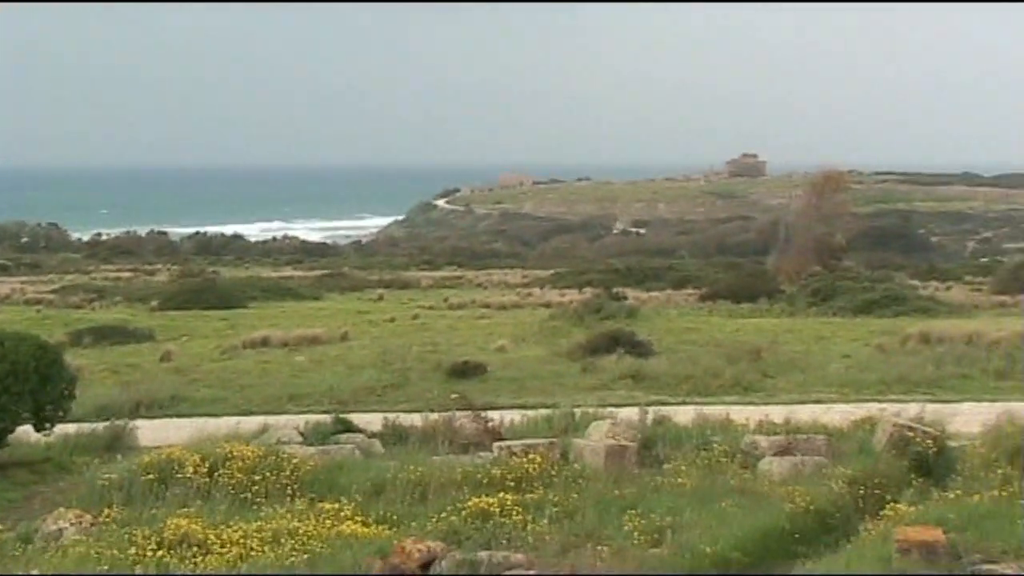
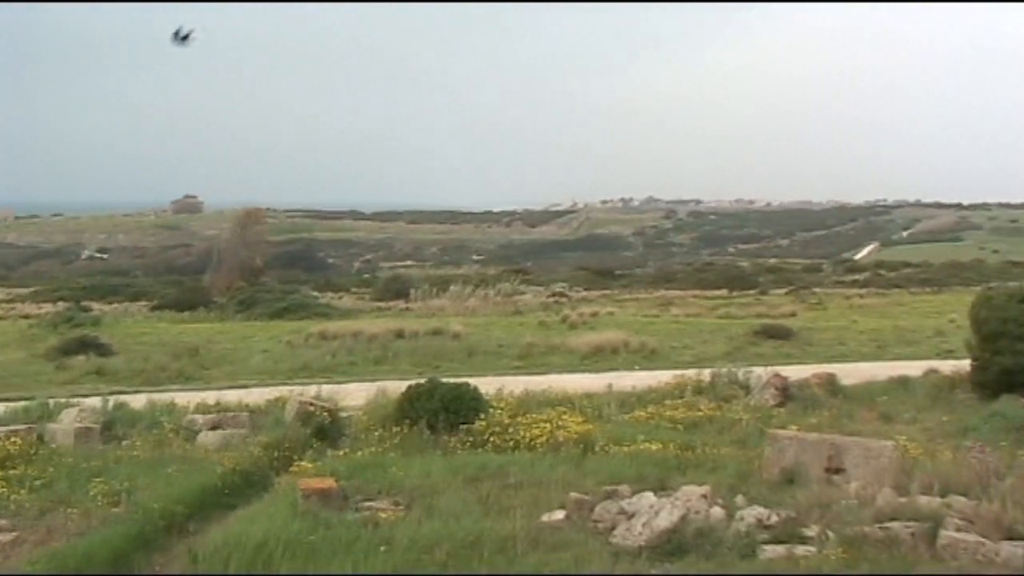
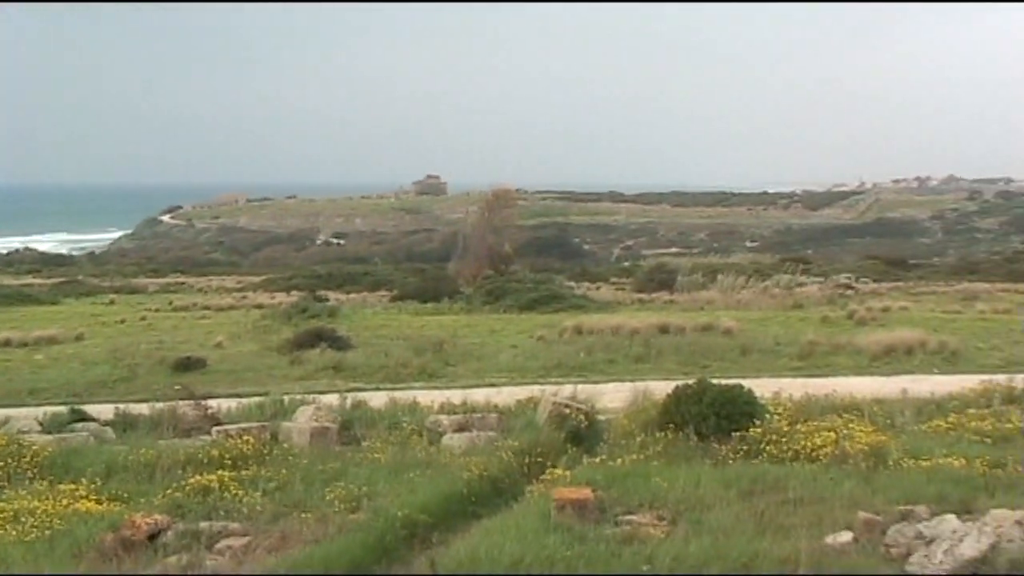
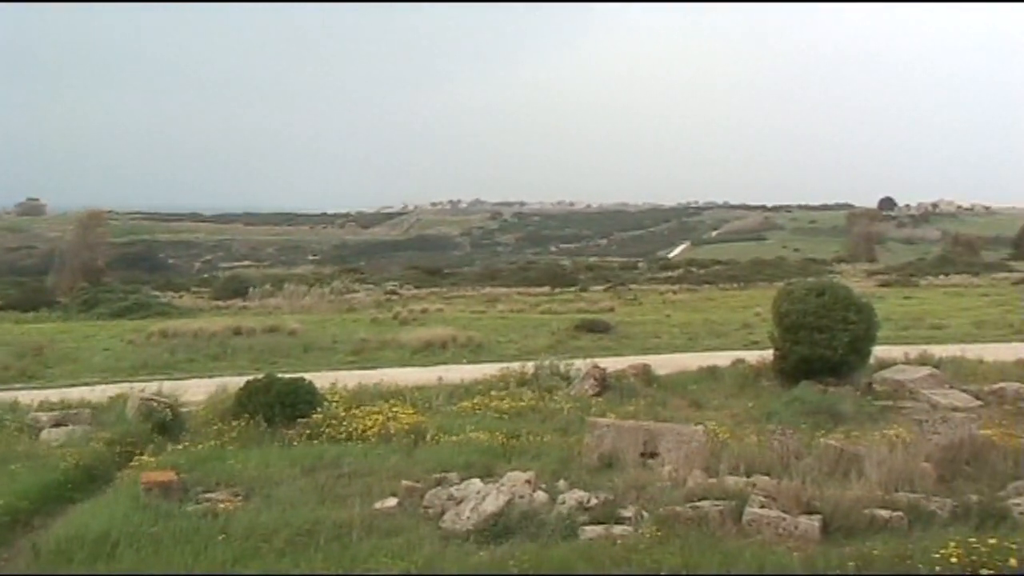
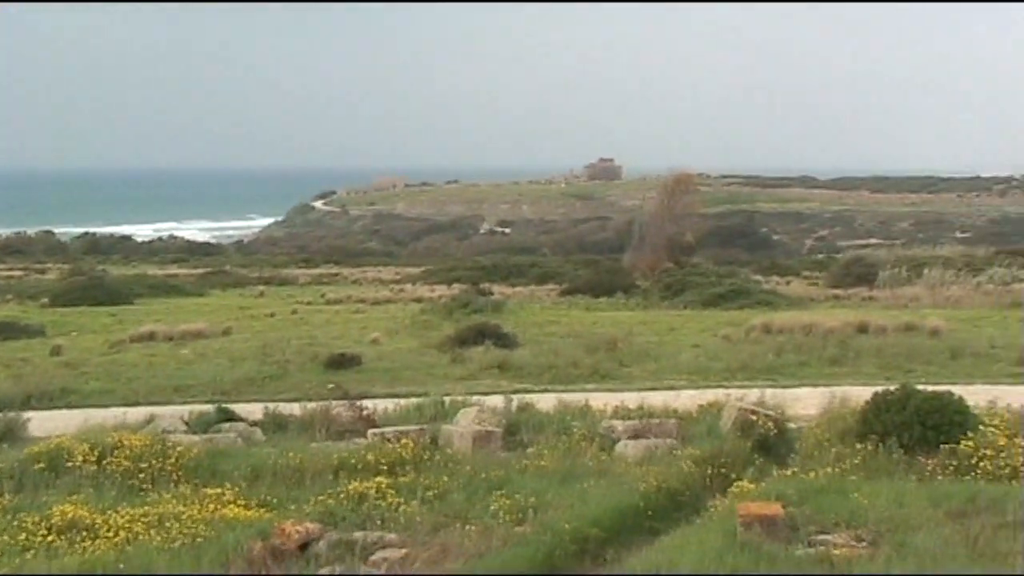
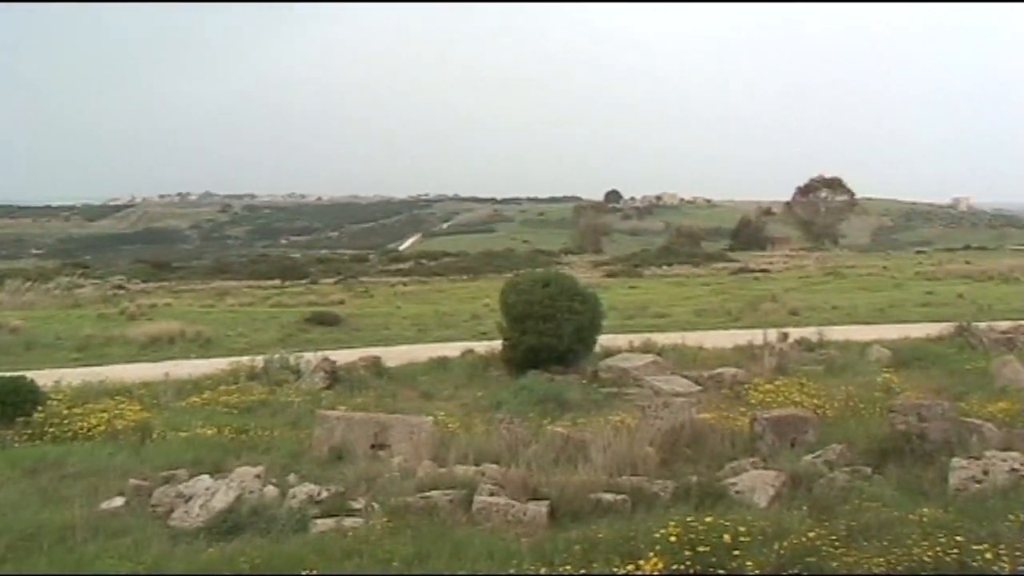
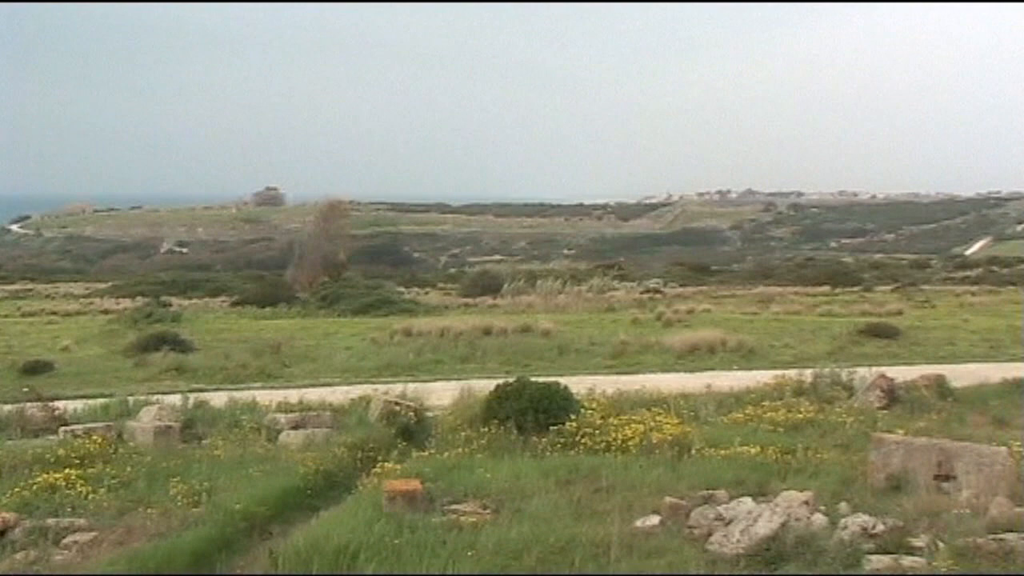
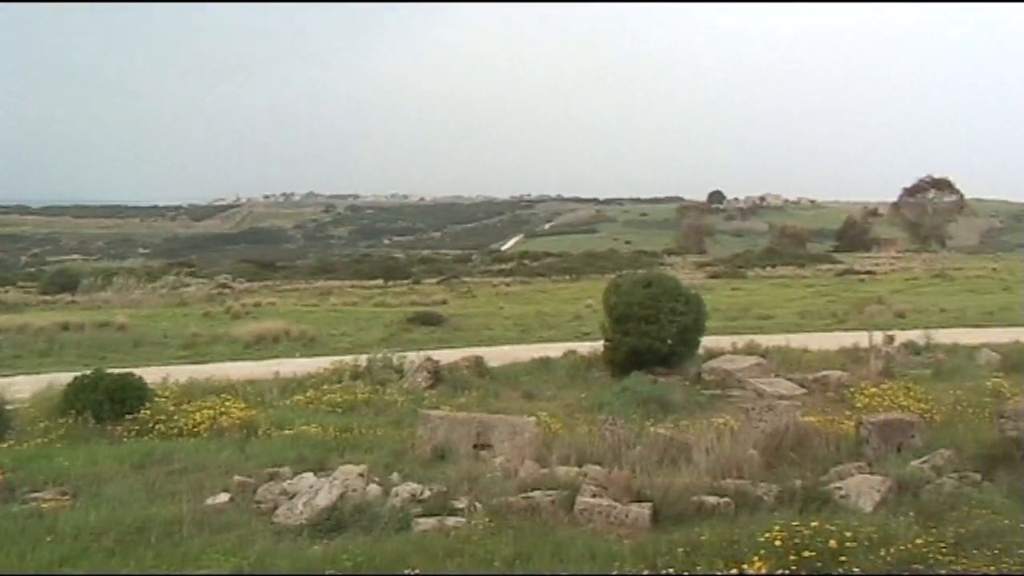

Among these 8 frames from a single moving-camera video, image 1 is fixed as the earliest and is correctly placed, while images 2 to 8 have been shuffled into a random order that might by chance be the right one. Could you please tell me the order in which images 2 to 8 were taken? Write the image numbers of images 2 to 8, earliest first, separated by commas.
5, 3, 7, 2, 4, 8, 6
